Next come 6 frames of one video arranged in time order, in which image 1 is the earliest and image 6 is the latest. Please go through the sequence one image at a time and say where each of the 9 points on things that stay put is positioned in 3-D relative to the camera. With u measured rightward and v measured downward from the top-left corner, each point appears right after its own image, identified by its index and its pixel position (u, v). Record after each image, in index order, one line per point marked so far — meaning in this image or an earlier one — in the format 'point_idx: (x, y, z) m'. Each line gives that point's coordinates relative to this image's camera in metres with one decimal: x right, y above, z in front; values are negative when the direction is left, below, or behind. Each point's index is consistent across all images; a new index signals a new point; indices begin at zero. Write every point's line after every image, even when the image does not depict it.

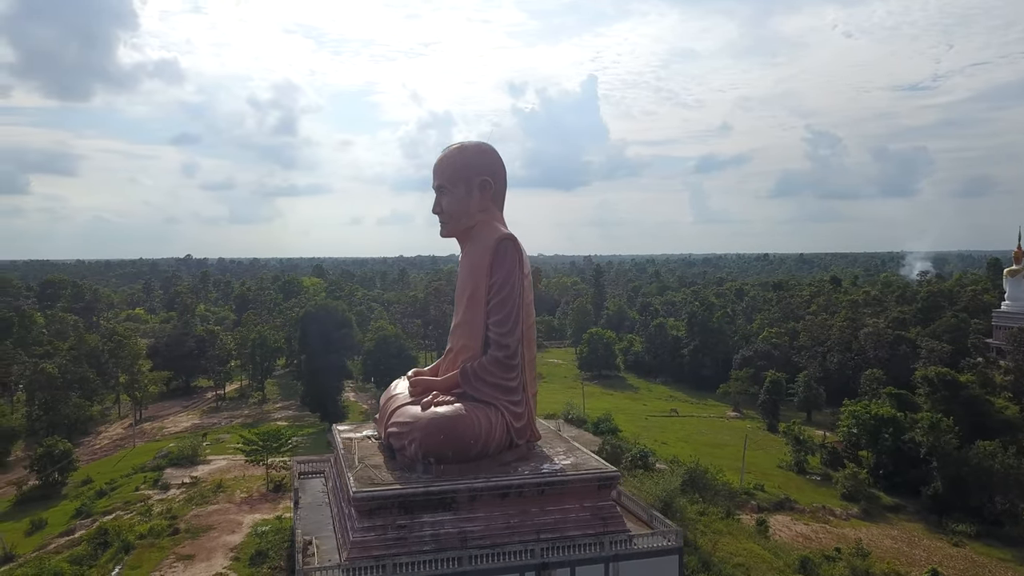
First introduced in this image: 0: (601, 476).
0: (+1.3, -2.7, +8.9) m
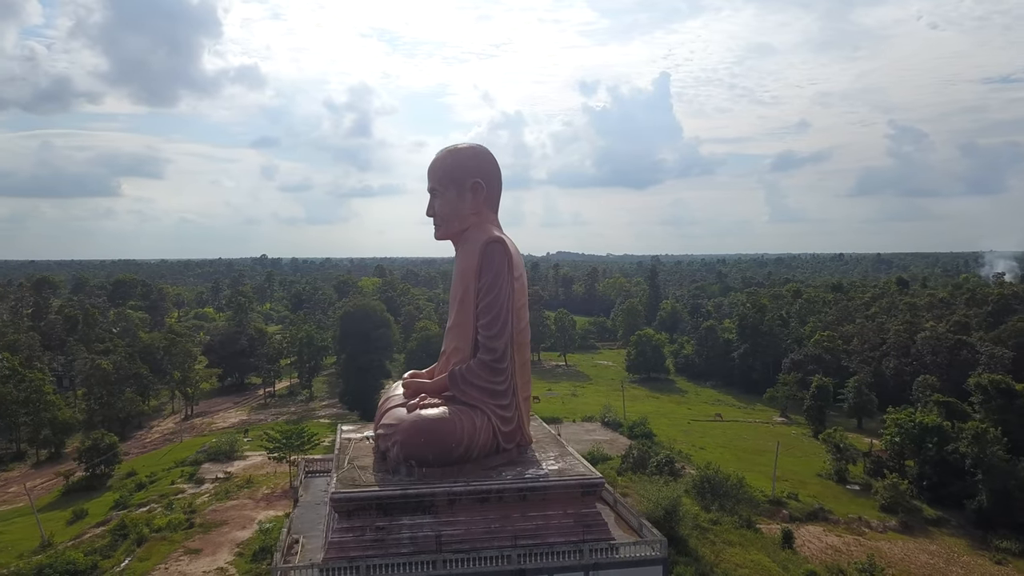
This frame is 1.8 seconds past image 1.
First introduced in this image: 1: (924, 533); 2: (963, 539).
0: (+1.0, -2.7, +8.7) m
1: (+12.8, -7.5, +19.1) m
2: (+13.7, -7.6, +18.8) m
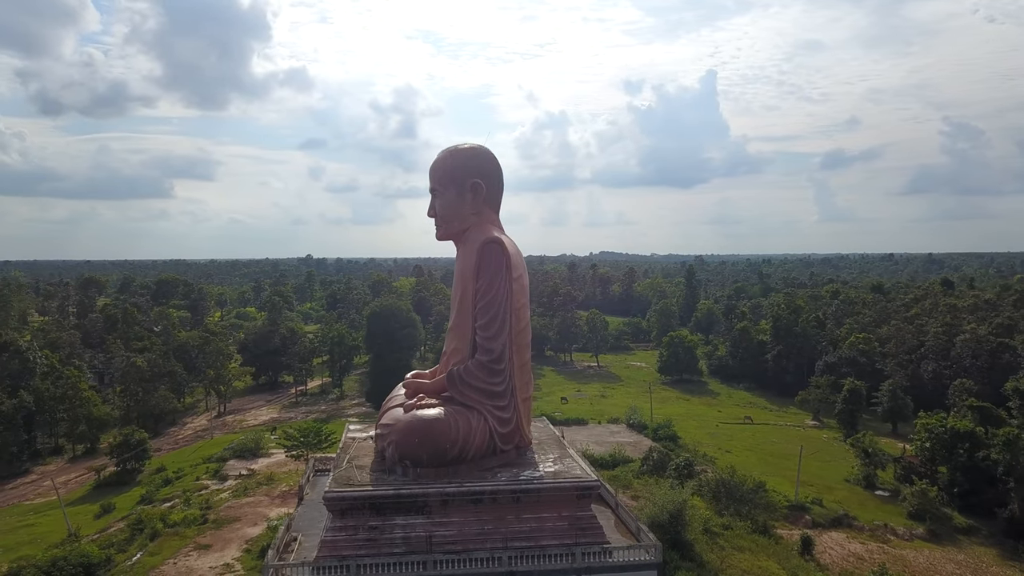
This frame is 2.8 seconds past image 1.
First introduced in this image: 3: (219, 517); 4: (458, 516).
0: (+0.9, -2.7, +8.6) m
1: (+13.1, -7.6, +18.6) m
2: (+14.0, -7.6, +18.2) m
3: (-7.4, -5.8, +15.8) m
4: (-0.7, -3.1, +8.5) m
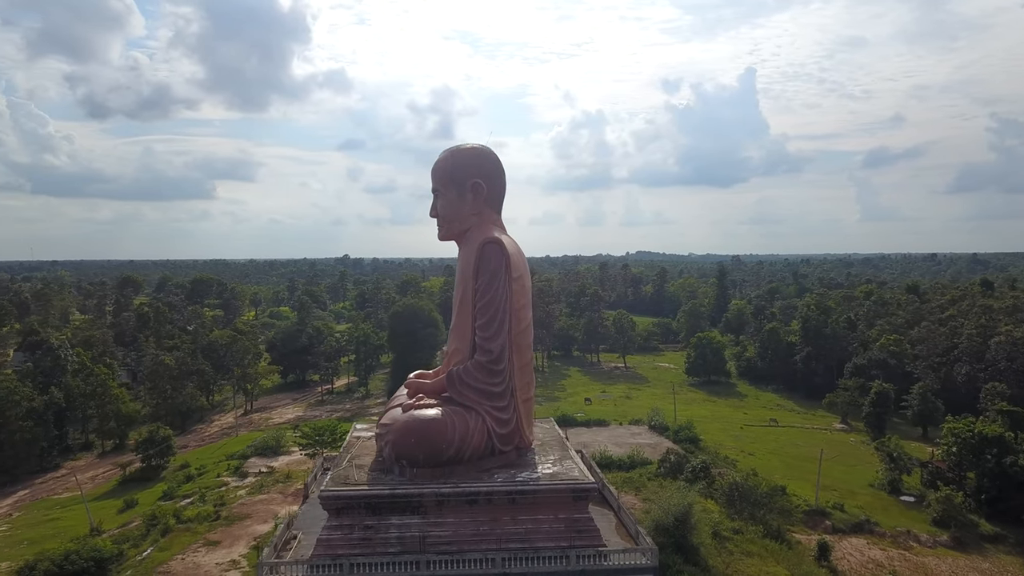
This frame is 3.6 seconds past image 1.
0: (+0.9, -2.7, +8.6) m
1: (+13.4, -7.6, +18.1) m
2: (+14.2, -7.6, +17.7) m
3: (-7.2, -5.8, +16.0) m
4: (-0.8, -3.1, +8.4) m
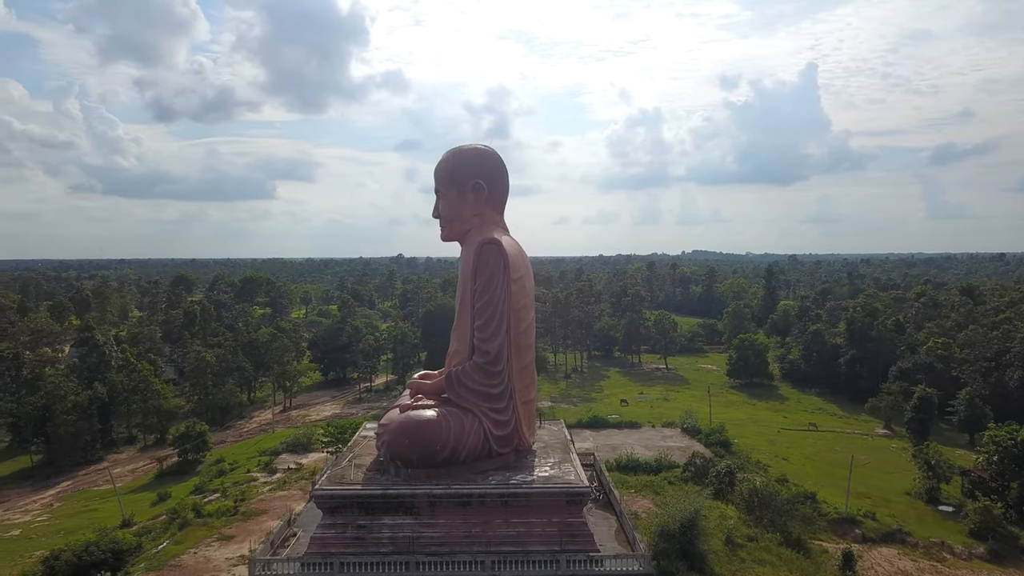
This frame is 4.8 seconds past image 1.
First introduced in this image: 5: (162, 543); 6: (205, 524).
0: (+0.8, -2.8, +8.5) m
1: (+13.8, -7.7, +17.3) m
2: (+14.6, -7.7, +16.9) m
3: (-6.9, -5.8, +16.4) m
4: (-0.9, -3.1, +8.5) m
5: (-7.7, -5.6, +13.7) m
6: (-7.5, -5.8, +15.3) m
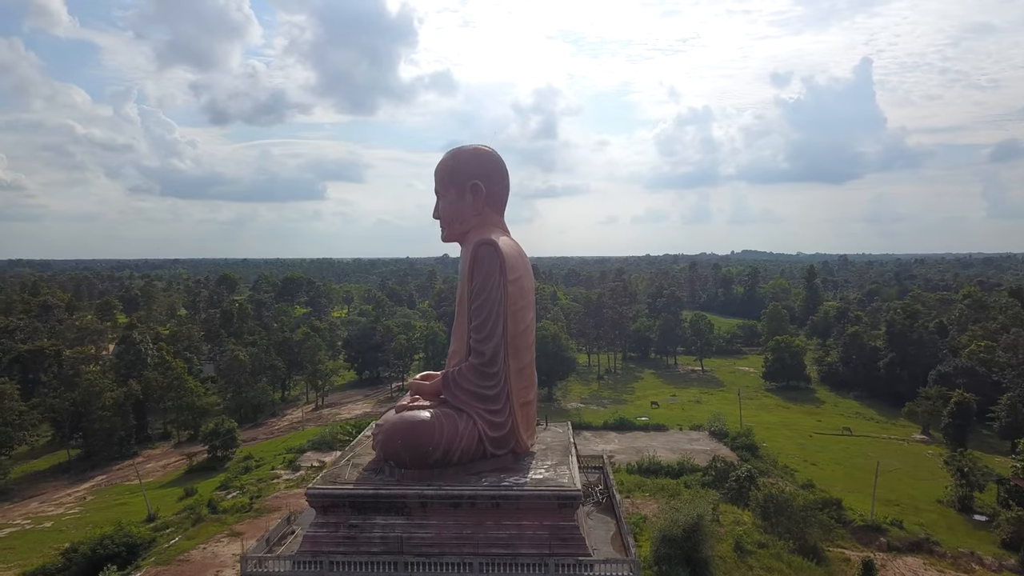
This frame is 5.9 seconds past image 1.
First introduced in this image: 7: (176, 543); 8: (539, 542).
0: (+0.7, -2.8, +8.4) m
1: (+14.0, -7.7, +16.7) m
2: (+14.8, -7.8, +16.2) m
3: (-6.7, -5.8, +16.6) m
4: (-1.0, -3.1, +8.5) m
5: (-7.6, -5.6, +14.0) m
6: (-7.3, -5.8, +15.6) m
7: (-7.3, -5.6, +13.6) m
8: (+0.4, -3.4, +8.4) m
